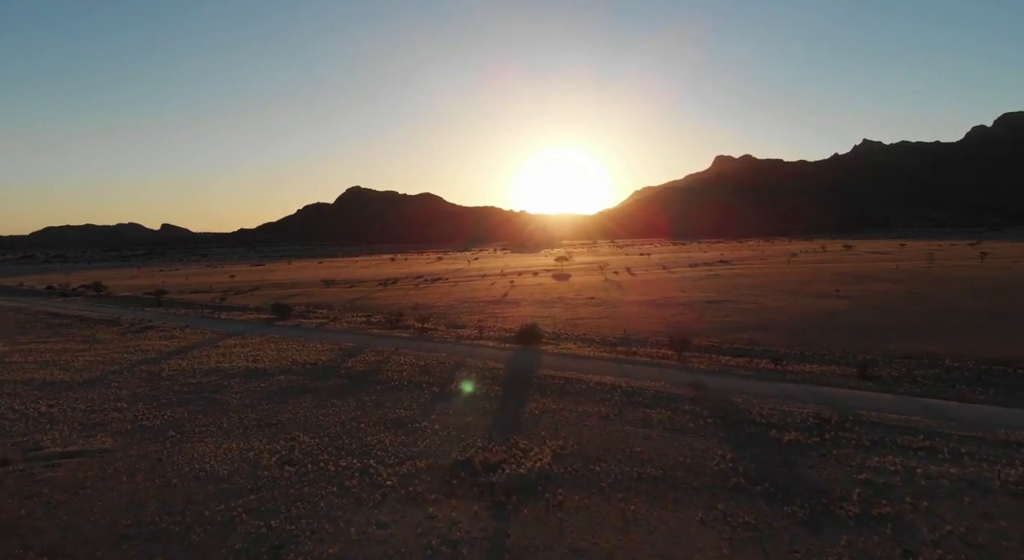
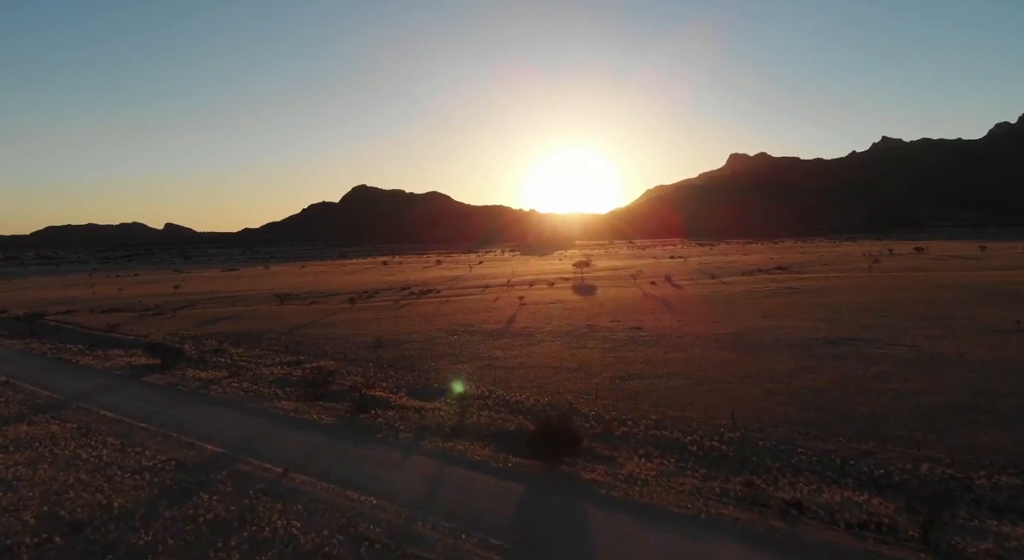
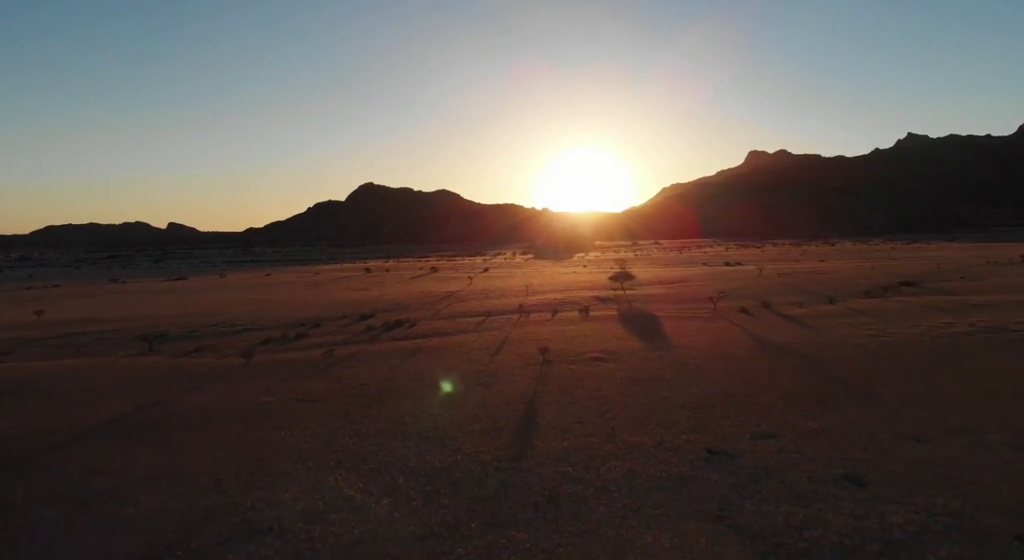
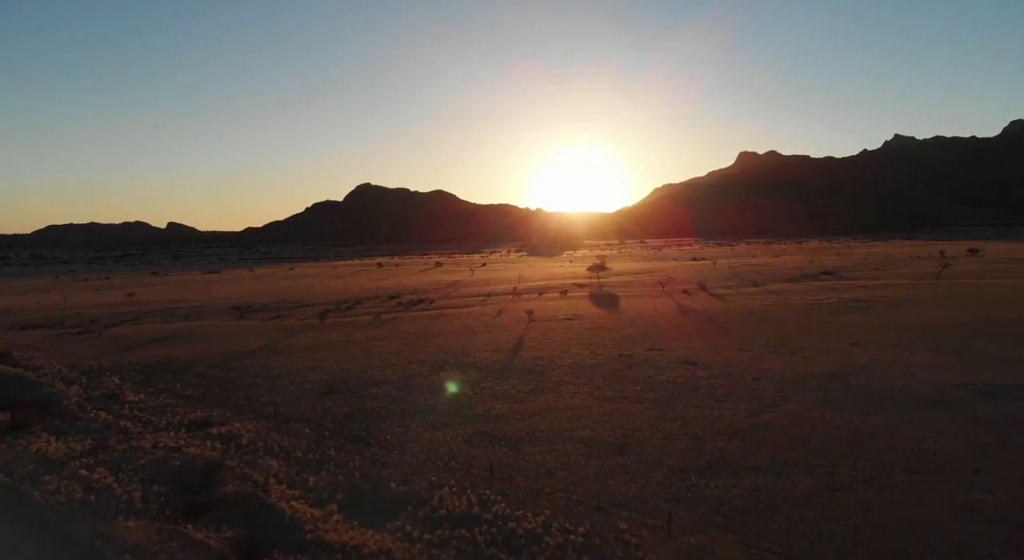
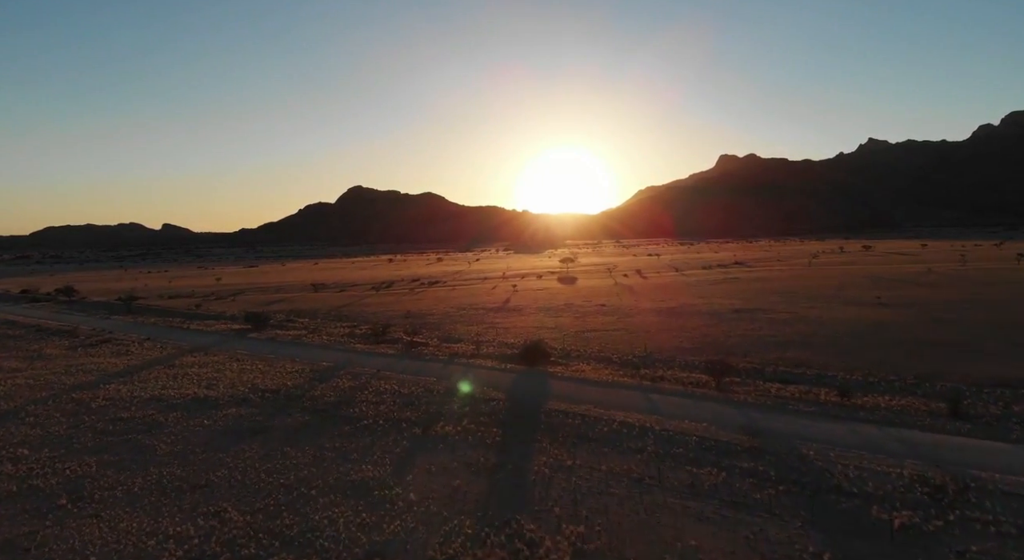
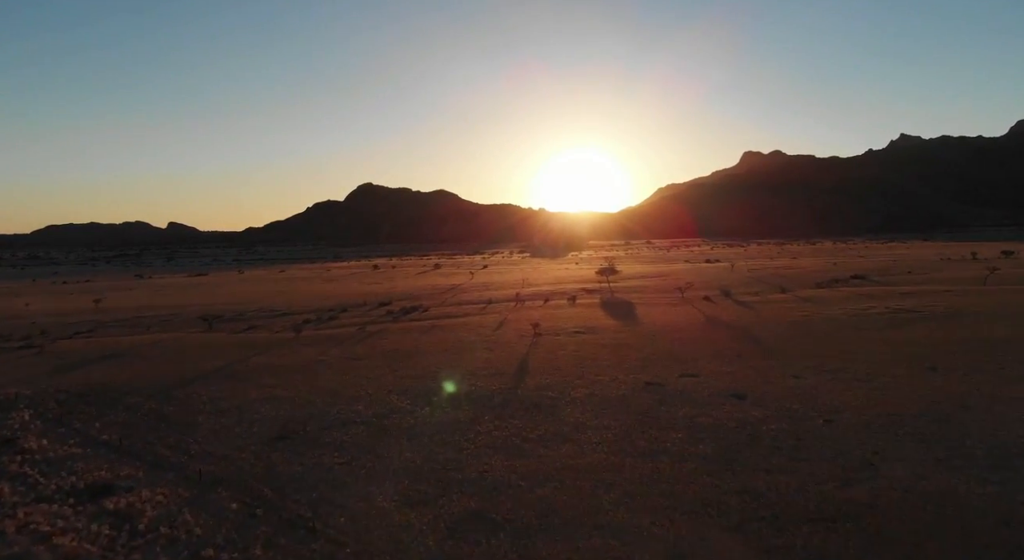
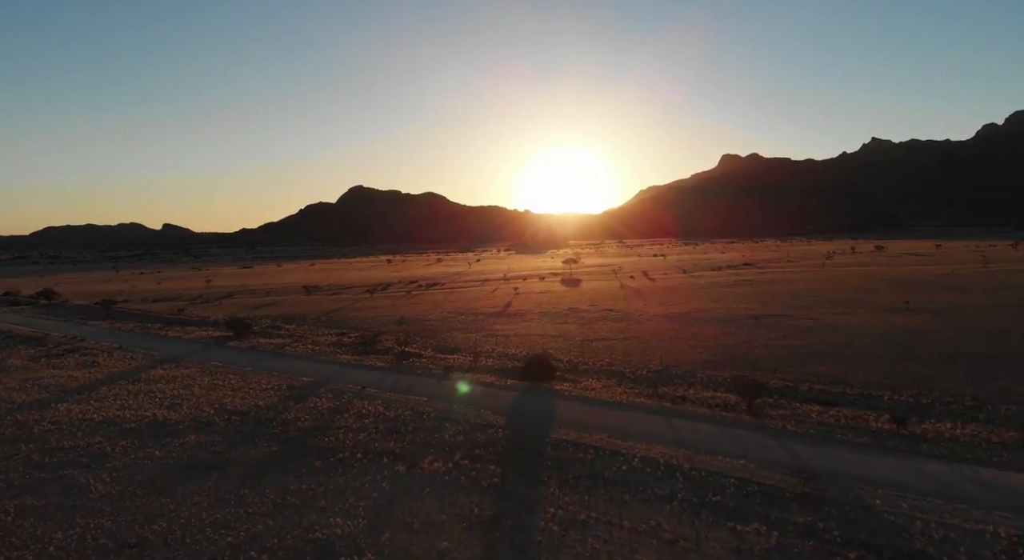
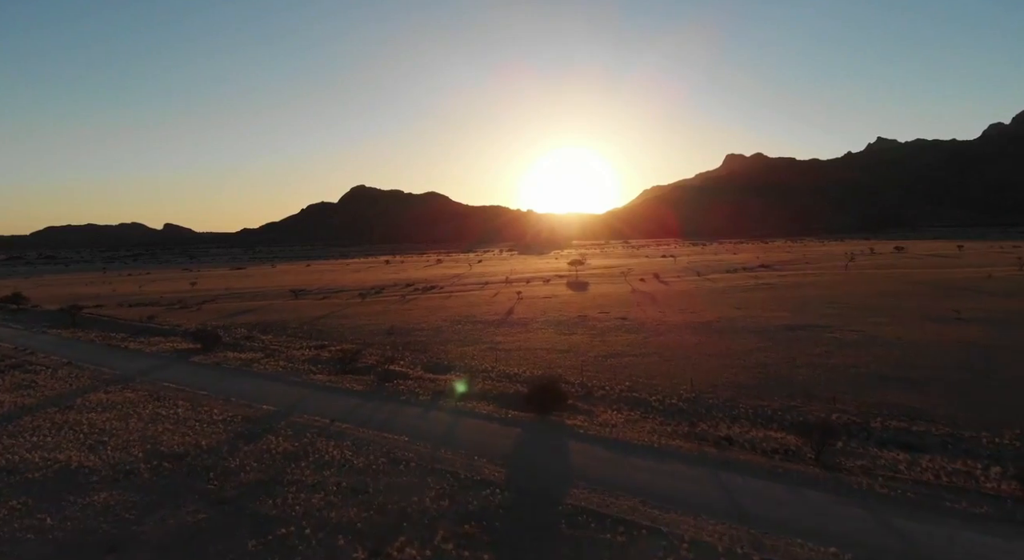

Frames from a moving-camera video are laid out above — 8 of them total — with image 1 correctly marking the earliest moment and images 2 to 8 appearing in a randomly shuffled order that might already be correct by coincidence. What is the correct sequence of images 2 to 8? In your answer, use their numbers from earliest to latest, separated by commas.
5, 7, 8, 2, 4, 6, 3
